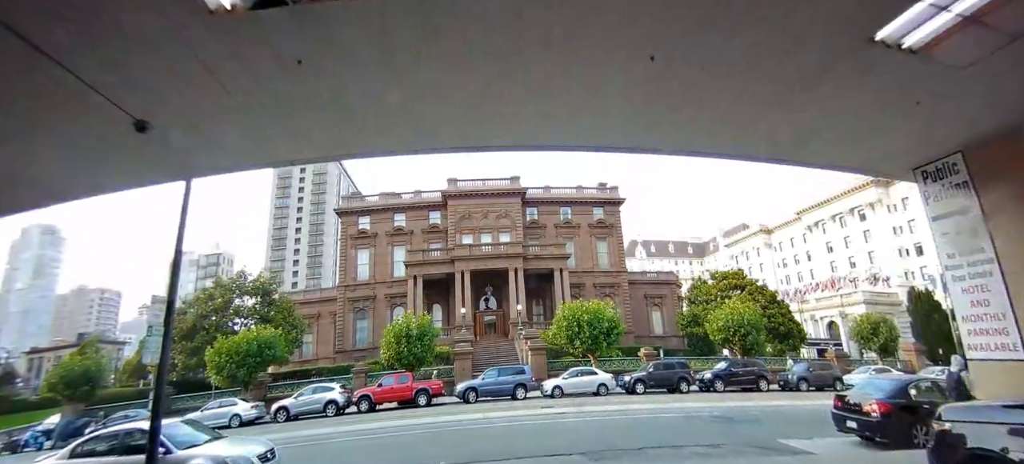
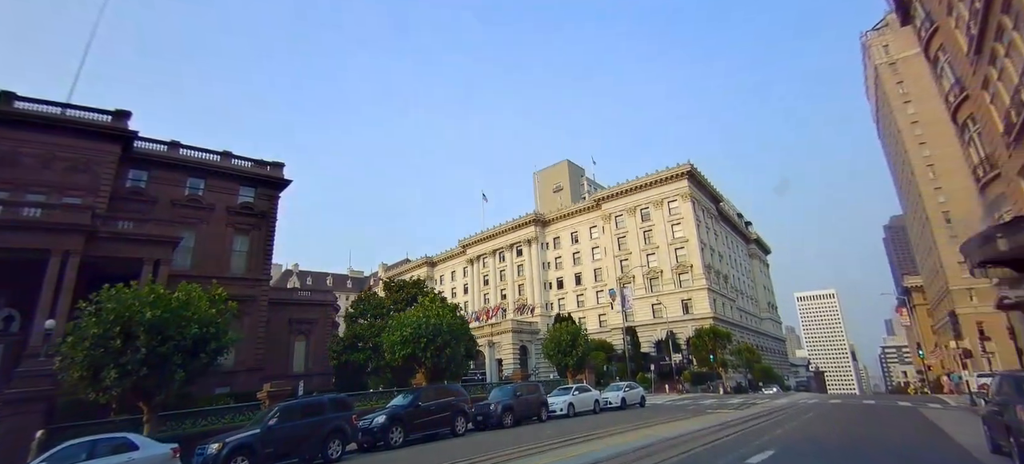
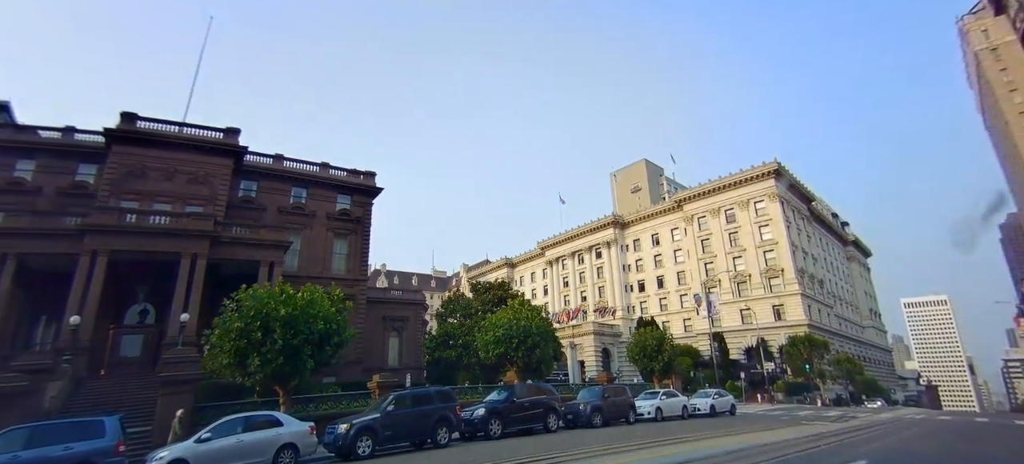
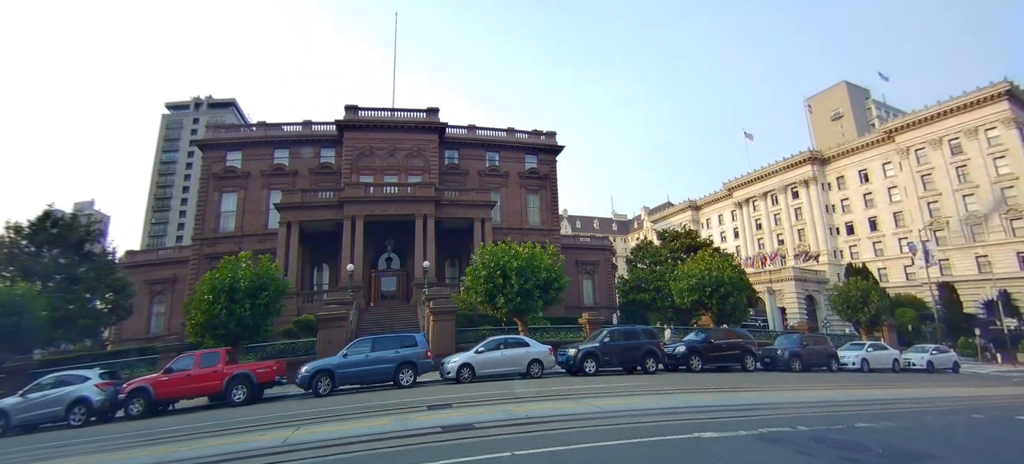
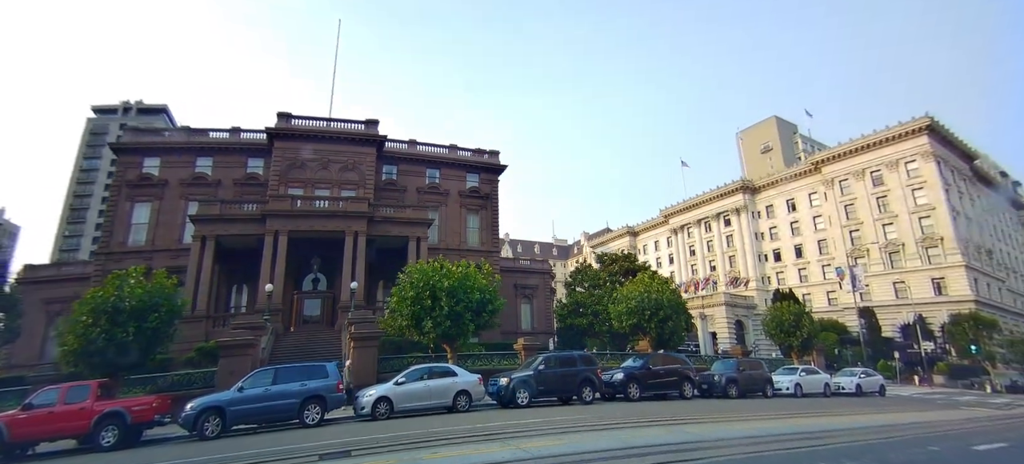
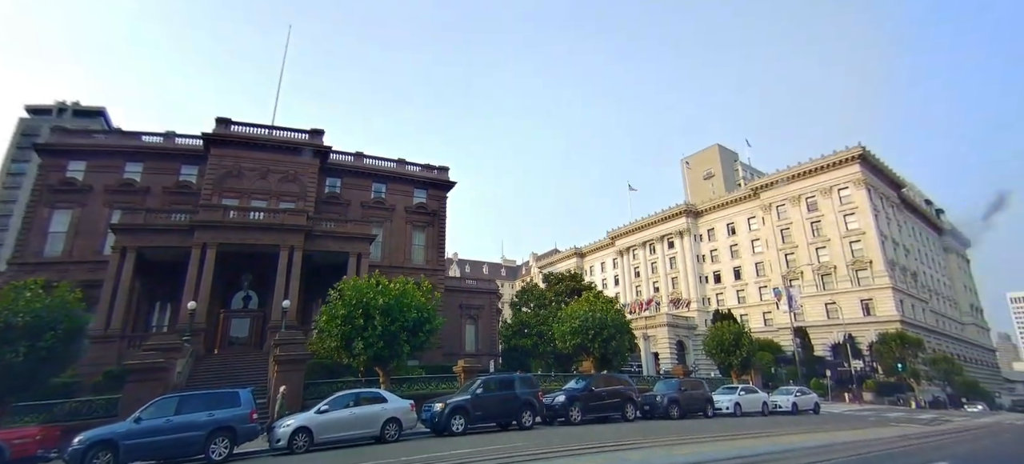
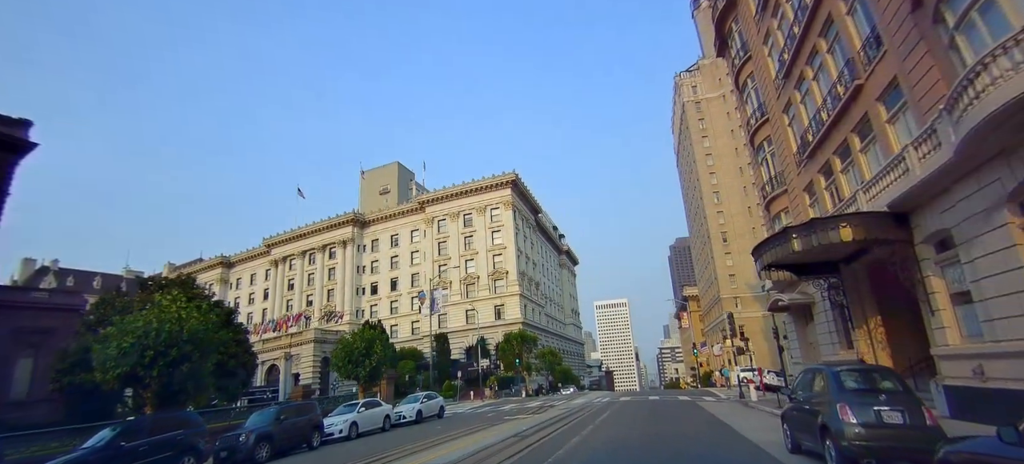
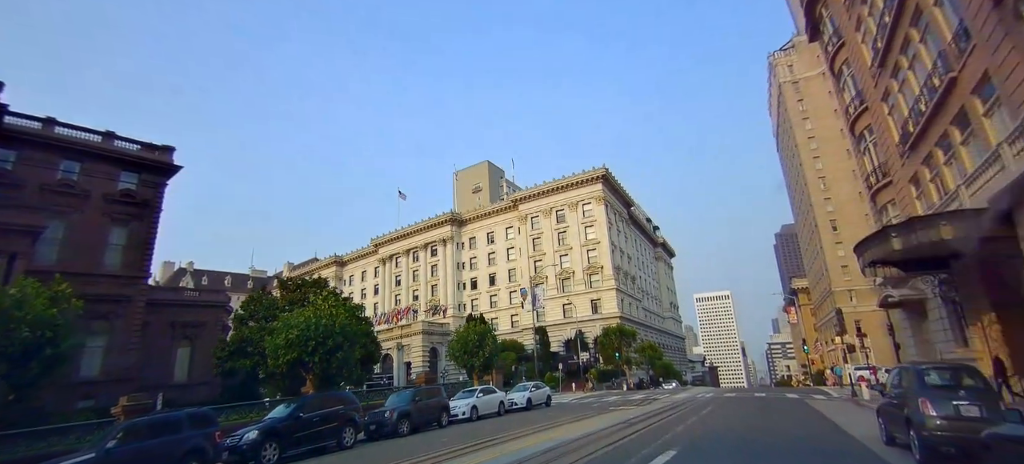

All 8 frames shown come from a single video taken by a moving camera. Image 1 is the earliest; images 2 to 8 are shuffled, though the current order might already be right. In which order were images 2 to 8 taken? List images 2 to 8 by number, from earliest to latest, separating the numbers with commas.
4, 5, 6, 3, 2, 8, 7
